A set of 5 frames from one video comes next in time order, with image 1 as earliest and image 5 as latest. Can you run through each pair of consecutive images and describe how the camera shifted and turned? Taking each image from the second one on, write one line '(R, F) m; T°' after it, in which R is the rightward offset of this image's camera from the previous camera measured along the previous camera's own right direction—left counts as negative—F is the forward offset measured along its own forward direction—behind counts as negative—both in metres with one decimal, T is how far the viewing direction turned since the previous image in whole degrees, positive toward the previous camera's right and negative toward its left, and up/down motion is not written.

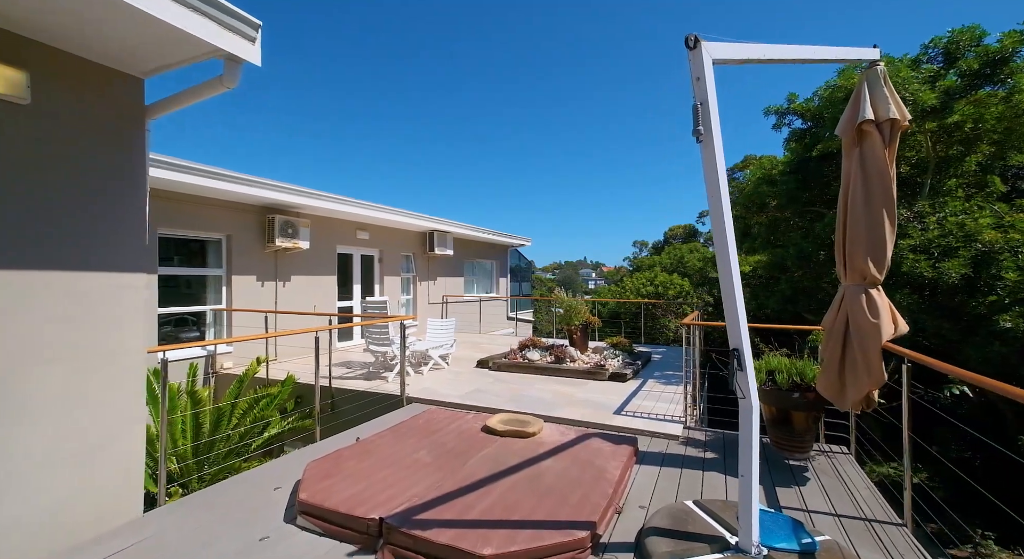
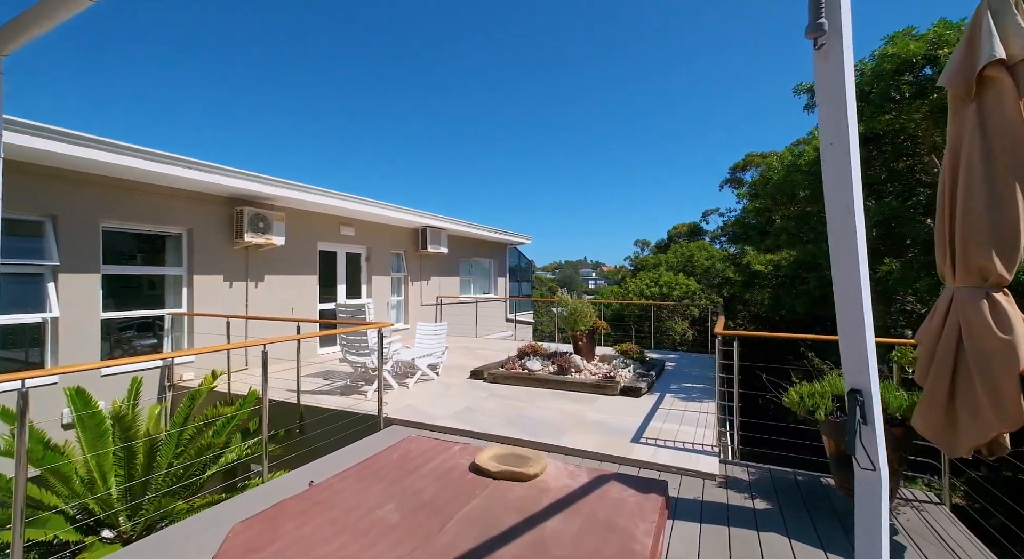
(0.0, +0.8) m; 0°
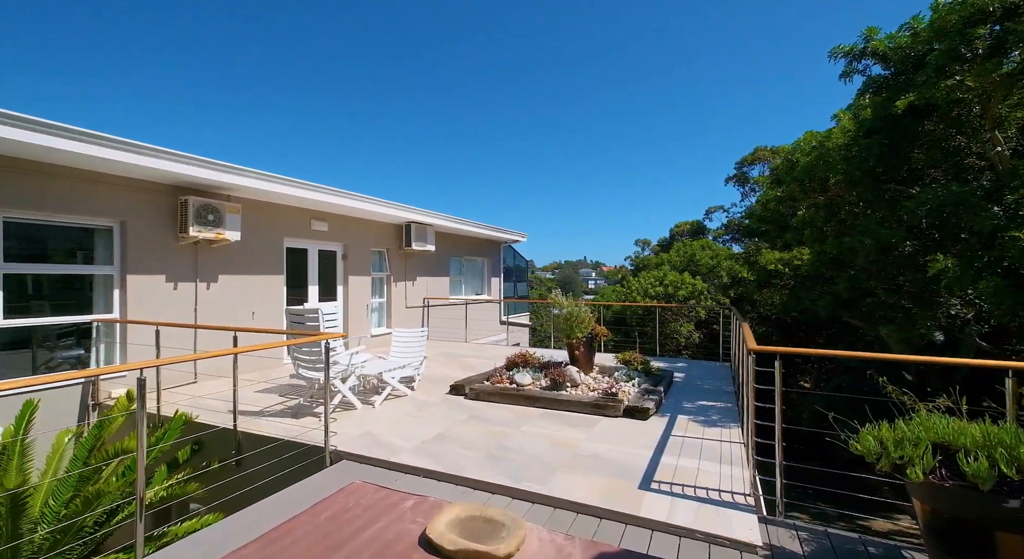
(+0.2, +0.8) m; 0°
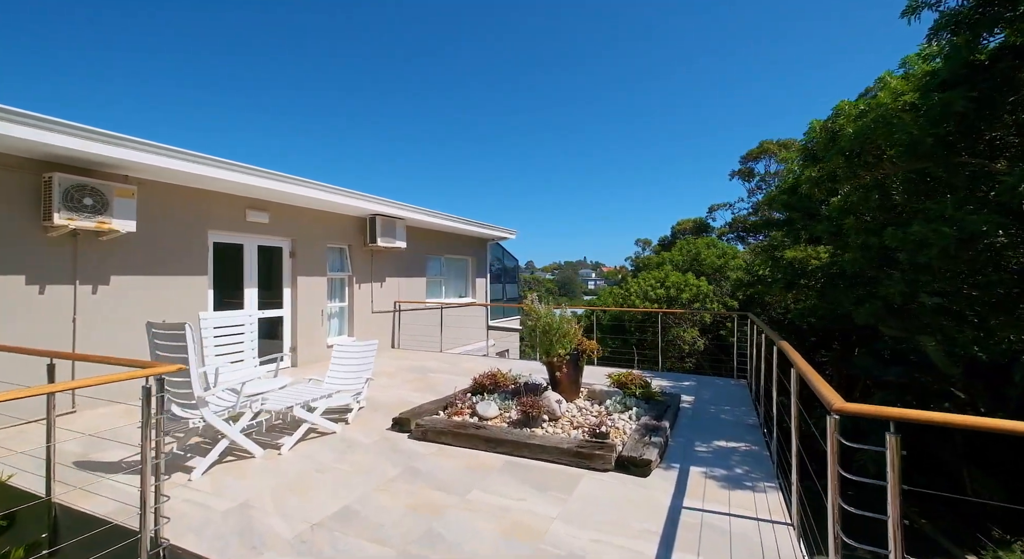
(+0.3, +1.2) m; 0°
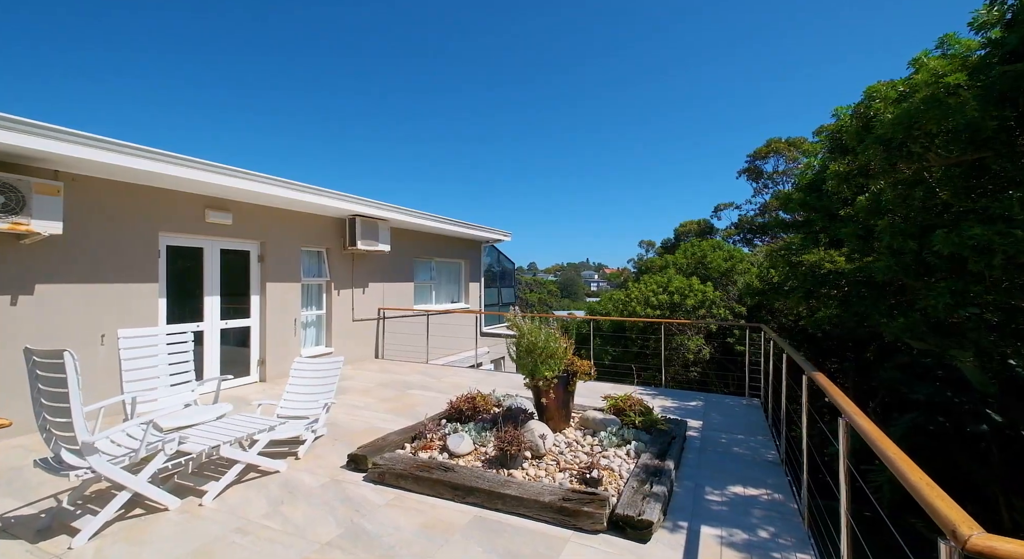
(+0.2, +0.6) m; 0°
